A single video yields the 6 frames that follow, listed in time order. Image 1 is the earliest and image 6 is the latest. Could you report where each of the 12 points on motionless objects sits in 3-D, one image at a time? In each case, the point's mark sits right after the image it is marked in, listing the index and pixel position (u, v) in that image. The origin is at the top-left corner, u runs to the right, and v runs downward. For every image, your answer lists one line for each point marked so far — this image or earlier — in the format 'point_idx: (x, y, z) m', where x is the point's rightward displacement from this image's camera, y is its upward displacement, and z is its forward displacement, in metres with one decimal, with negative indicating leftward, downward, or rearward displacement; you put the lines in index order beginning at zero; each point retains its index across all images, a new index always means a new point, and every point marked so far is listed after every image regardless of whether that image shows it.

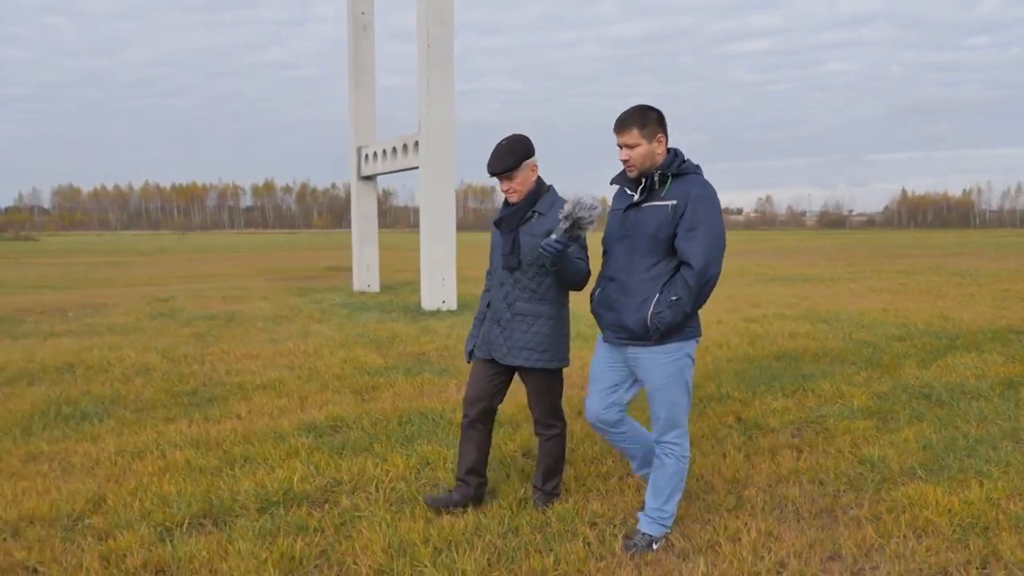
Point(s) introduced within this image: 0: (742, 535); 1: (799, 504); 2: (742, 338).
0: (+1.4, -1.5, +3.7) m
1: (+2.0, -1.5, +4.1) m
2: (+3.5, -0.7, +9.0) m
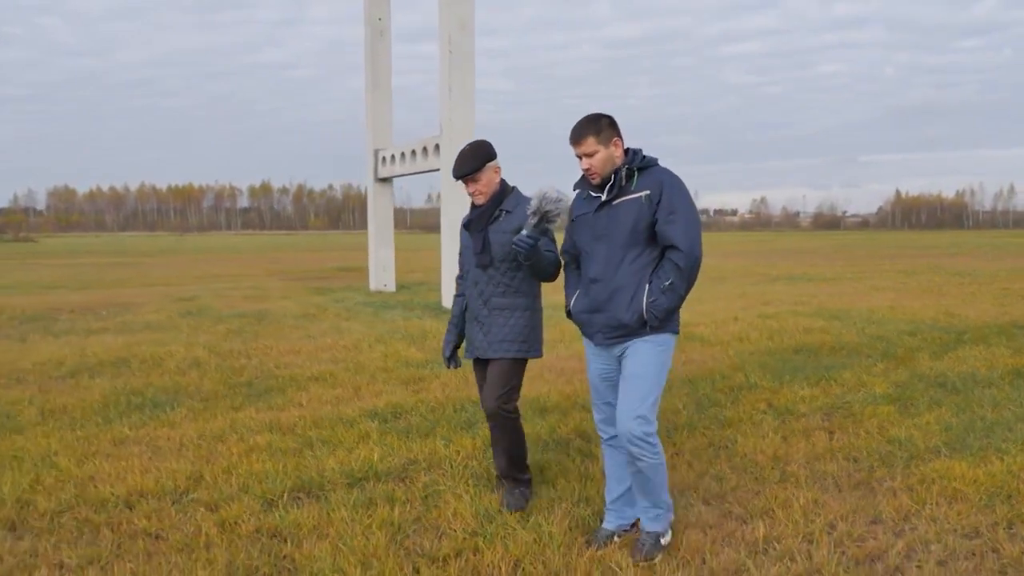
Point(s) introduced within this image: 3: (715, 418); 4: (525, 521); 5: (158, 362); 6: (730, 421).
0: (+1.9, -1.4, +4.1) m
1: (+2.4, -1.4, +4.5) m
2: (+3.9, -0.7, +9.5) m
3: (+2.0, -1.2, +5.7) m
4: (+0.1, -1.5, +3.9) m
5: (-4.7, -1.0, +8.0) m
6: (+2.0, -1.2, +5.6) m
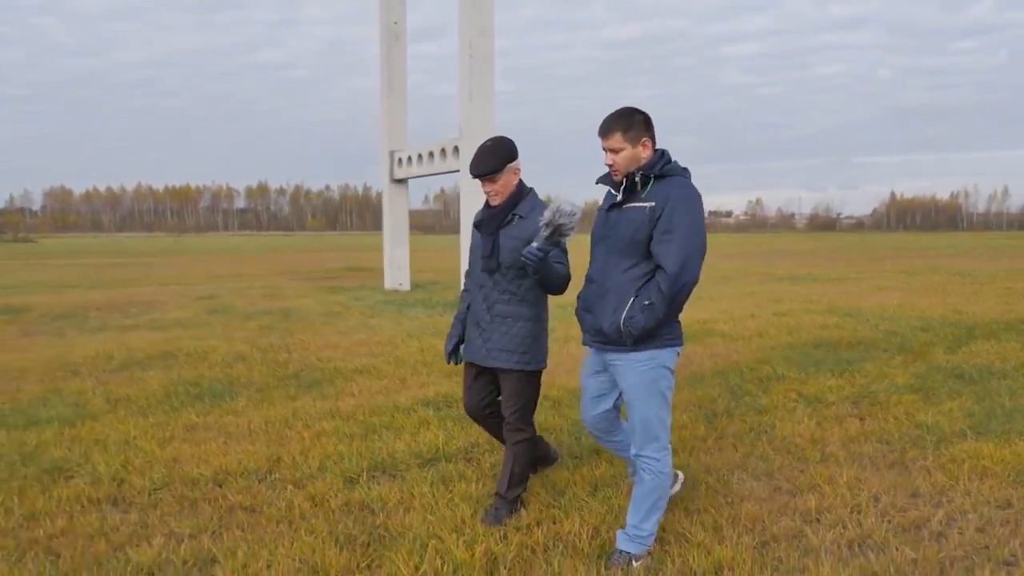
0: (+2.4, -1.4, +4.4) m
1: (+2.9, -1.4, +4.8) m
2: (+4.4, -0.7, +9.8) m
3: (+2.4, -1.2, +6.1) m
4: (+0.6, -1.4, +4.2) m
5: (-4.2, -0.9, +8.3) m
6: (+2.5, -1.2, +6.0) m
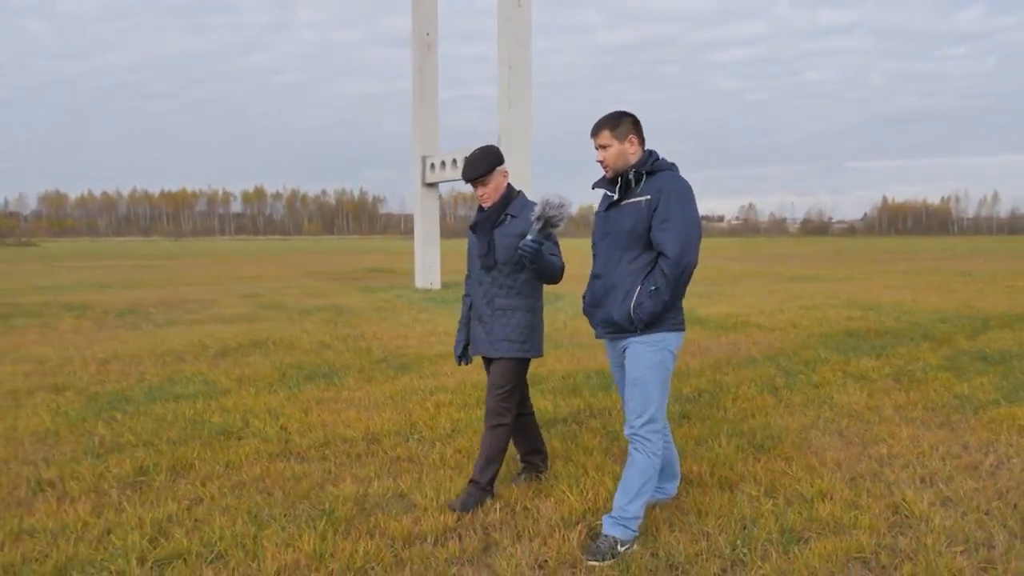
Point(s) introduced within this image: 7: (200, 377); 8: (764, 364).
0: (+3.3, -1.3, +5.2) m
1: (+3.9, -1.2, +5.6) m
2: (+5.3, -0.6, +10.6) m
3: (+3.4, -1.1, +6.9) m
4: (+1.6, -1.3, +5.0) m
5: (-3.3, -0.8, +9.0) m
6: (+3.4, -1.1, +6.8) m
7: (-3.7, -1.1, +7.2) m
8: (+3.2, -1.0, +7.7) m
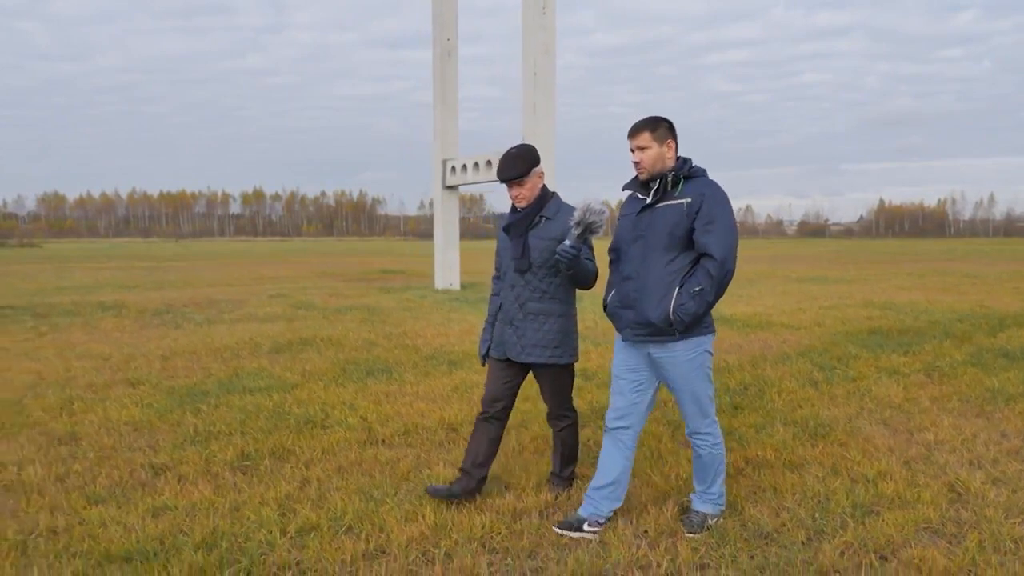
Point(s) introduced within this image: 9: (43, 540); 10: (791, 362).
0: (+4.0, -1.3, +5.6) m
1: (+4.5, -1.2, +6.0) m
2: (+5.9, -0.6, +11.0) m
3: (+4.0, -1.1, +7.3) m
4: (+2.2, -1.3, +5.3) m
5: (-2.7, -0.8, +9.4) m
6: (+4.1, -1.1, +7.2) m
7: (-3.1, -1.1, +7.5) m
8: (+3.9, -1.0, +8.1) m
9: (-2.9, -1.6, +3.7) m
10: (+3.7, -1.0, +8.0) m
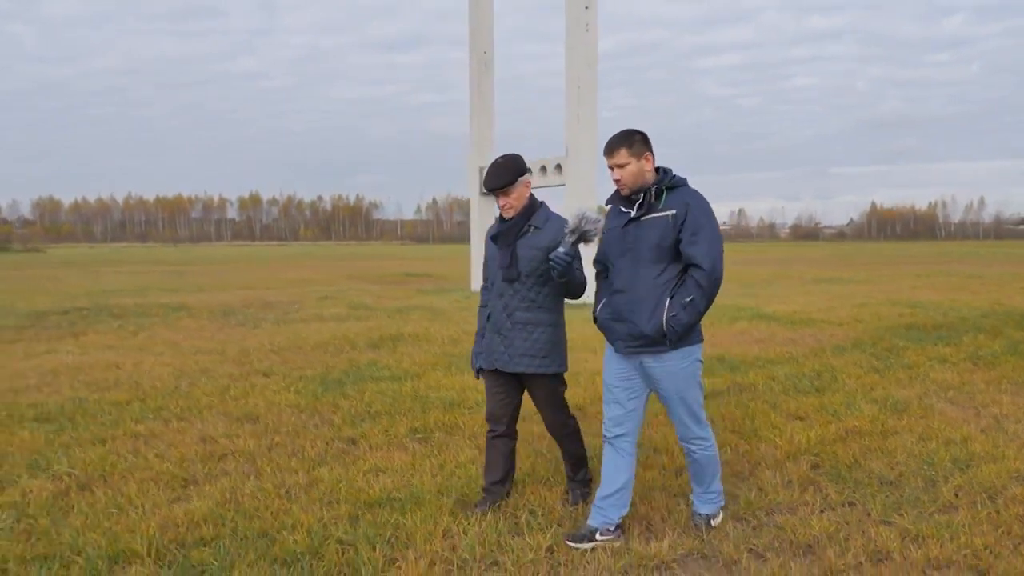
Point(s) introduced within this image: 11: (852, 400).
0: (+5.3, -1.2, +6.5) m
1: (+5.8, -1.2, +6.9) m
2: (+7.1, -0.6, +12.0) m
3: (+5.3, -1.0, +8.2) m
4: (+3.5, -1.3, +6.2) m
5: (-1.5, -0.8, +10.2) m
6: (+5.3, -1.0, +8.1) m
7: (-1.8, -1.1, +8.3) m
8: (+5.1, -0.9, +9.0) m
9: (-1.6, -1.5, +4.5) m
10: (+4.9, -1.0, +8.9) m
11: (+3.7, -1.2, +6.5) m
